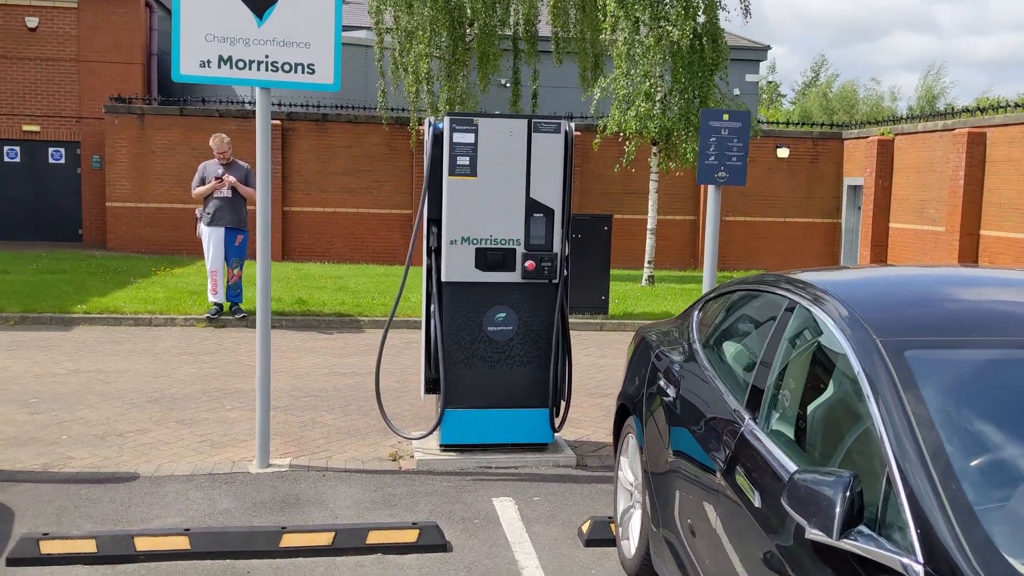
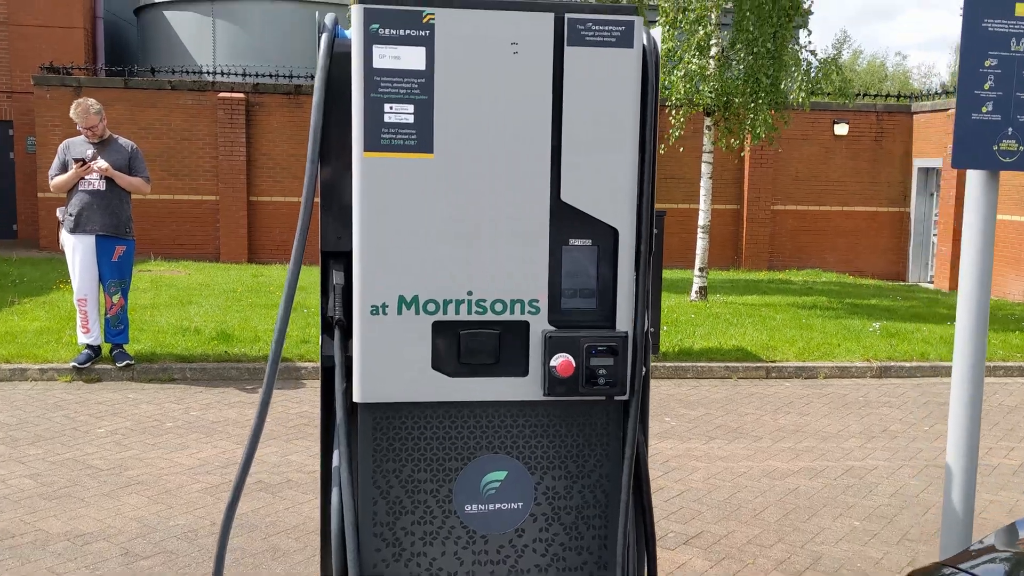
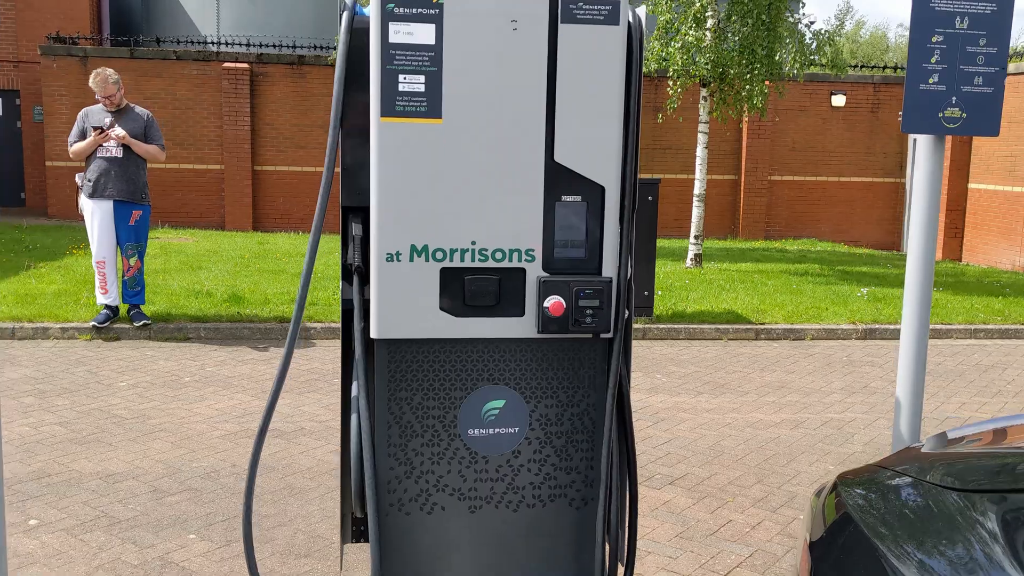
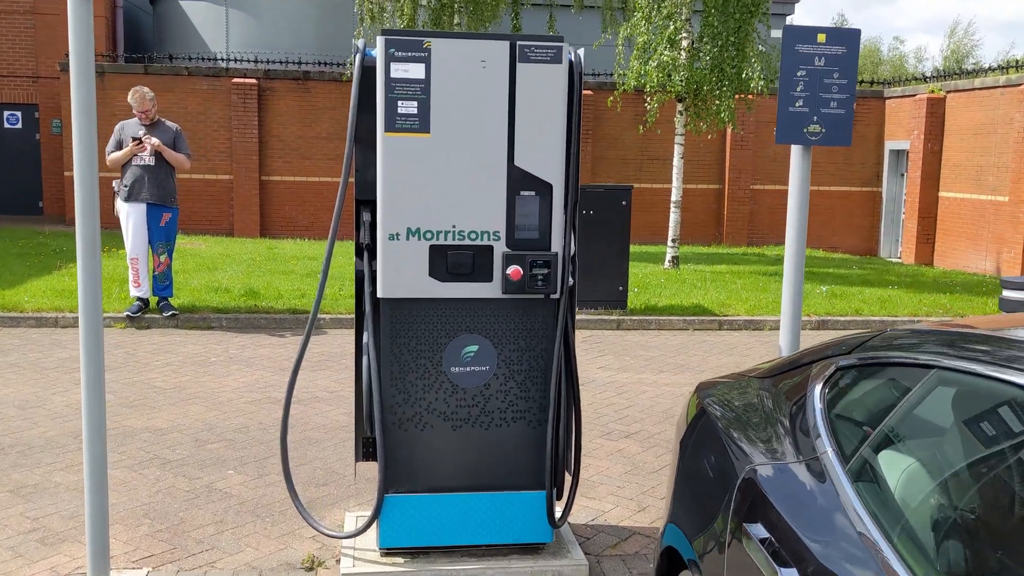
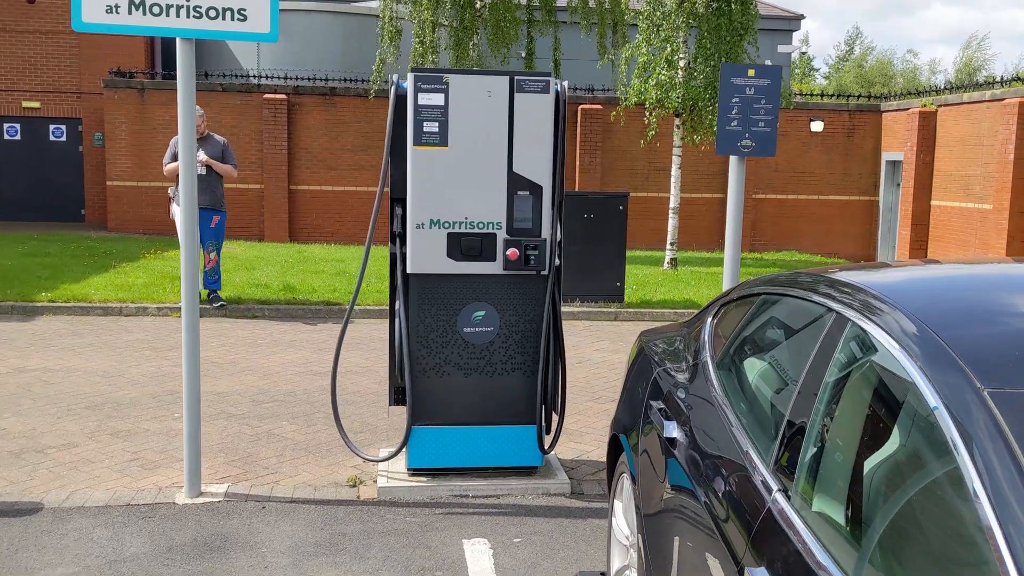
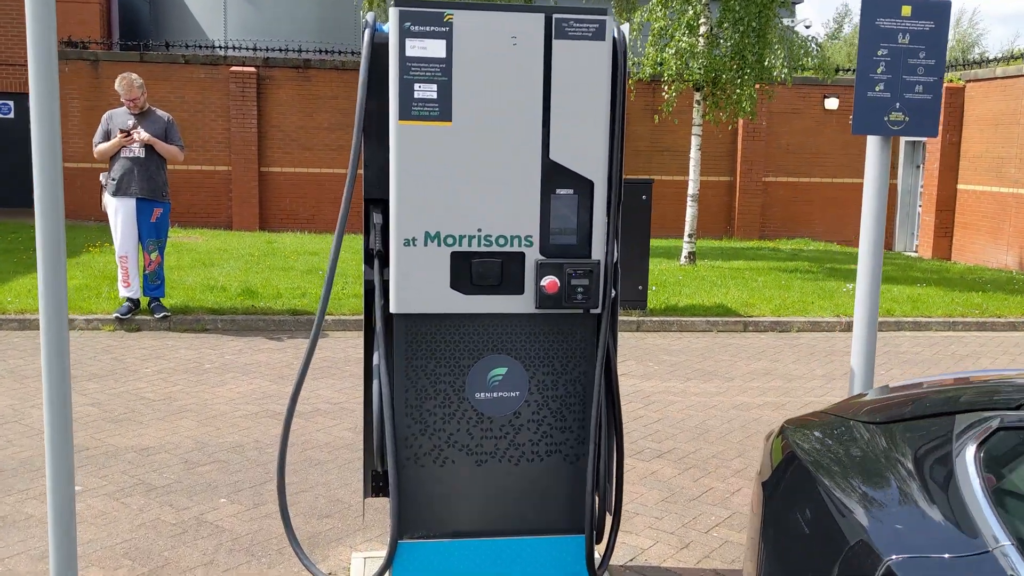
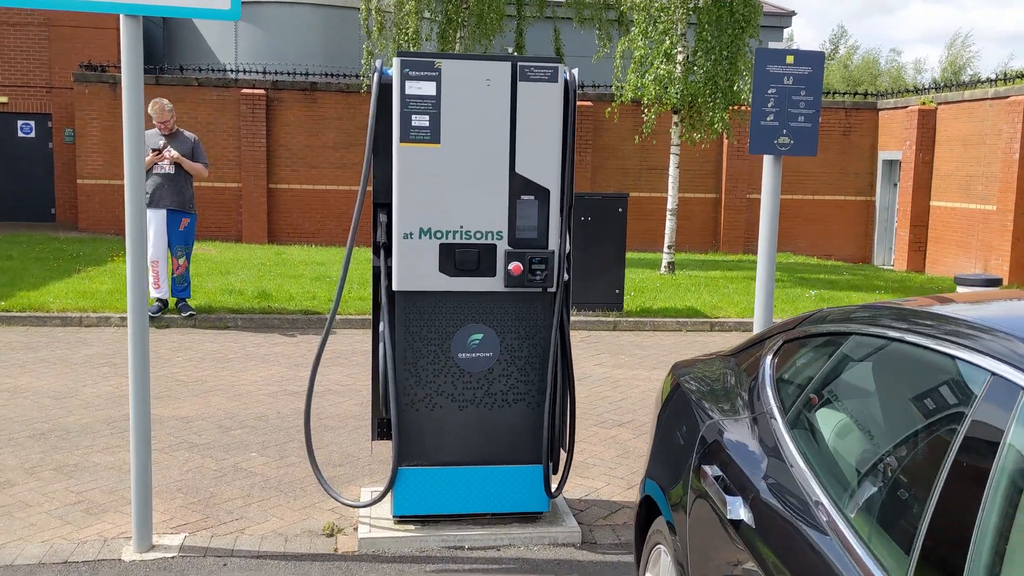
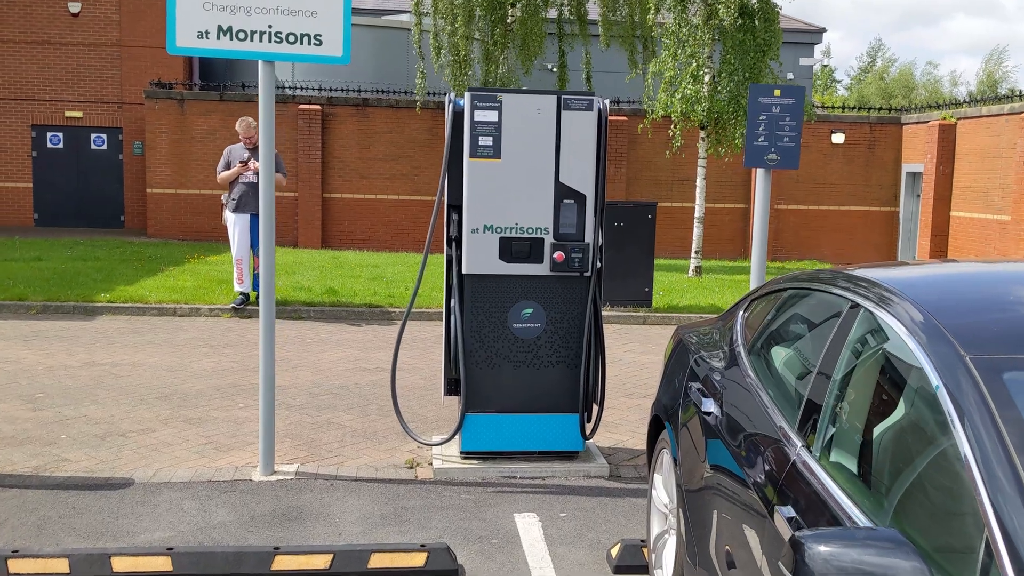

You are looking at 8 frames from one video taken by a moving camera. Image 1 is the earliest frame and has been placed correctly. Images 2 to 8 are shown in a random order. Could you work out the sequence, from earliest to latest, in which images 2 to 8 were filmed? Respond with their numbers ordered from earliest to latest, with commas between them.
8, 5, 7, 4, 6, 3, 2
